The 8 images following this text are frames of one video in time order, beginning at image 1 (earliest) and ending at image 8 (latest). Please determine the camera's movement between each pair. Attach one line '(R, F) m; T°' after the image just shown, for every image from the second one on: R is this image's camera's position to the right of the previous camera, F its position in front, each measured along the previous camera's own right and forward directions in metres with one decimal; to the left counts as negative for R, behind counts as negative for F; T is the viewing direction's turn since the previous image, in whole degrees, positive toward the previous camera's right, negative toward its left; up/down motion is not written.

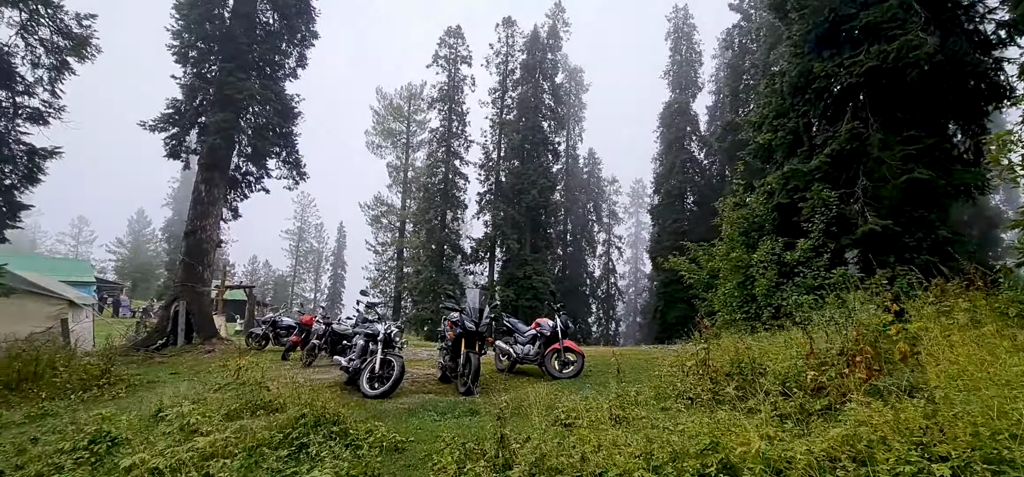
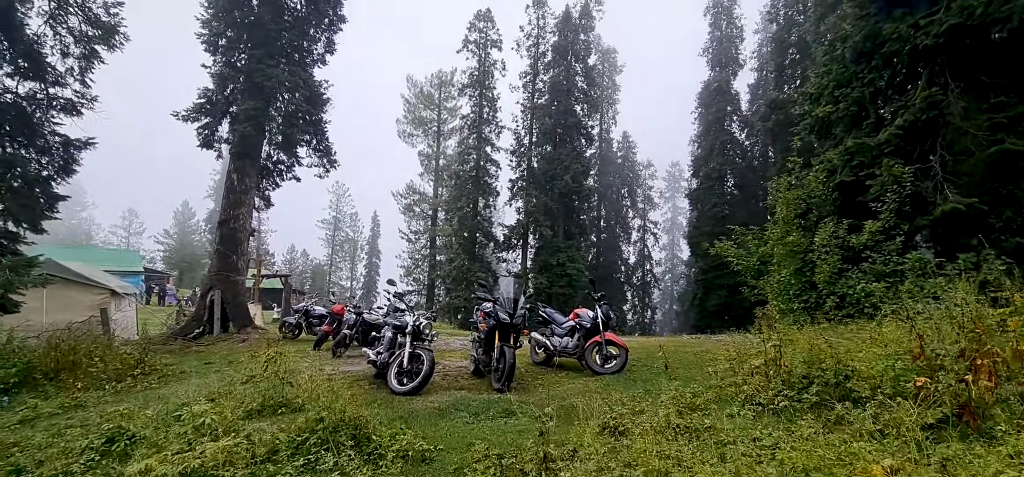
(-0.1, +0.5) m; -4°
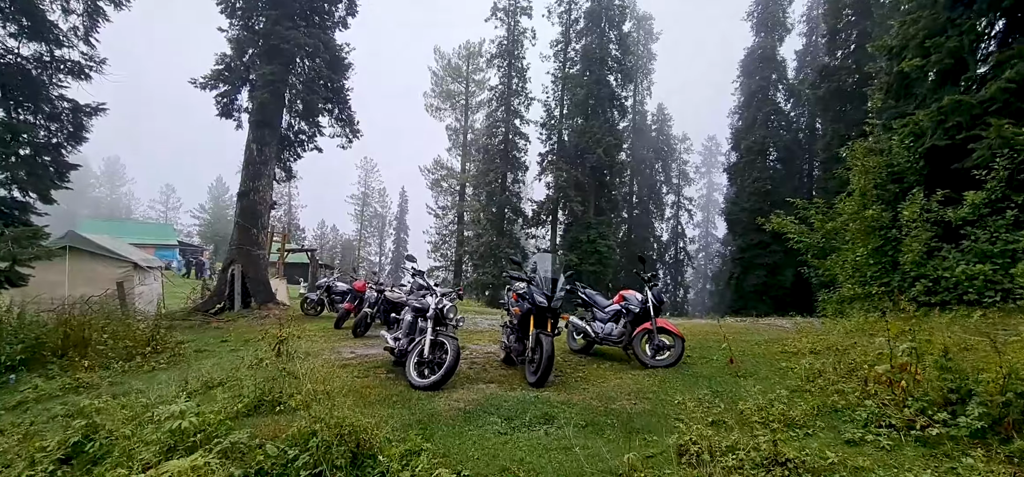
(-0.1, +0.8) m; -3°
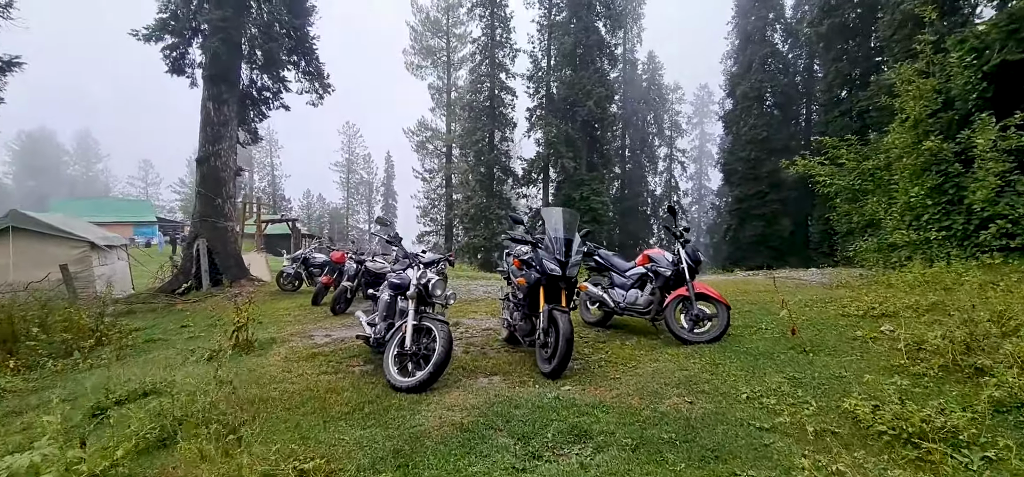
(-0.1, +1.1) m; +1°
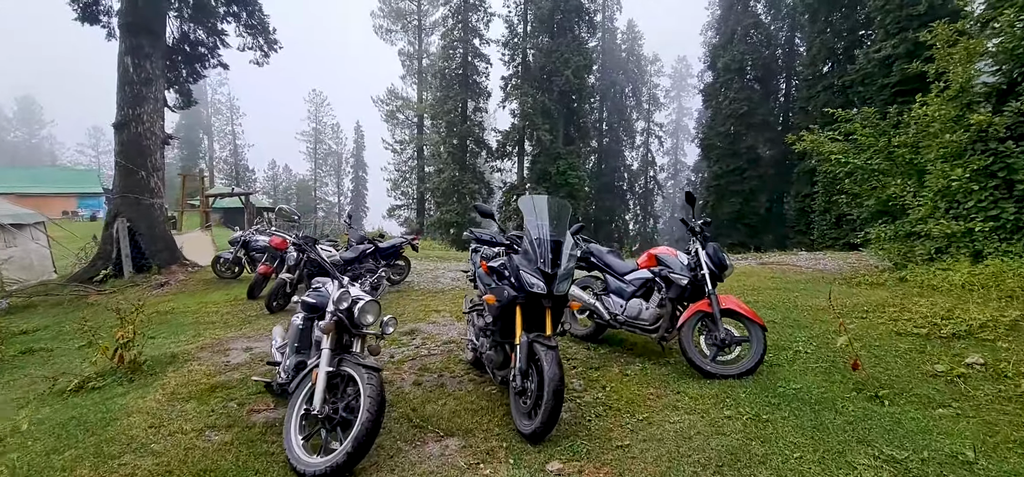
(+0.1, +1.1) m; +3°
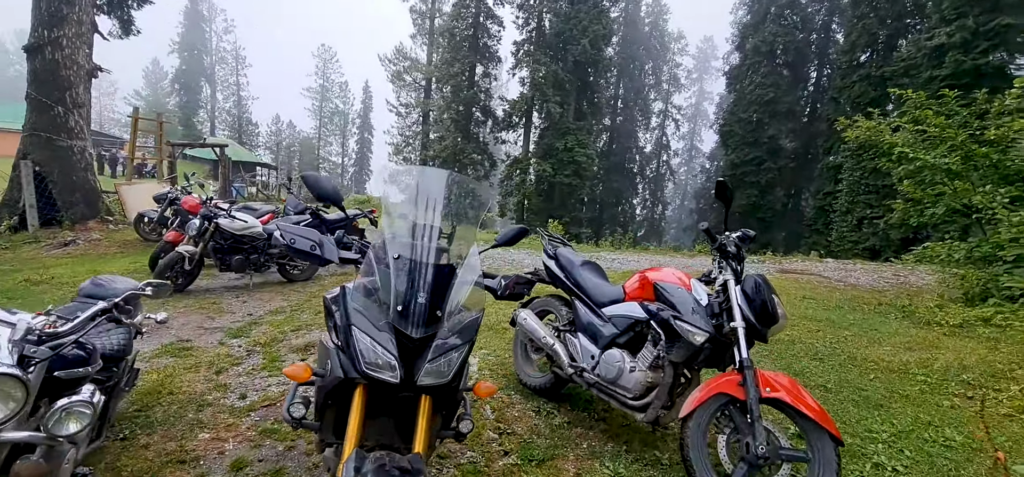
(+0.4, +1.4) m; -1°
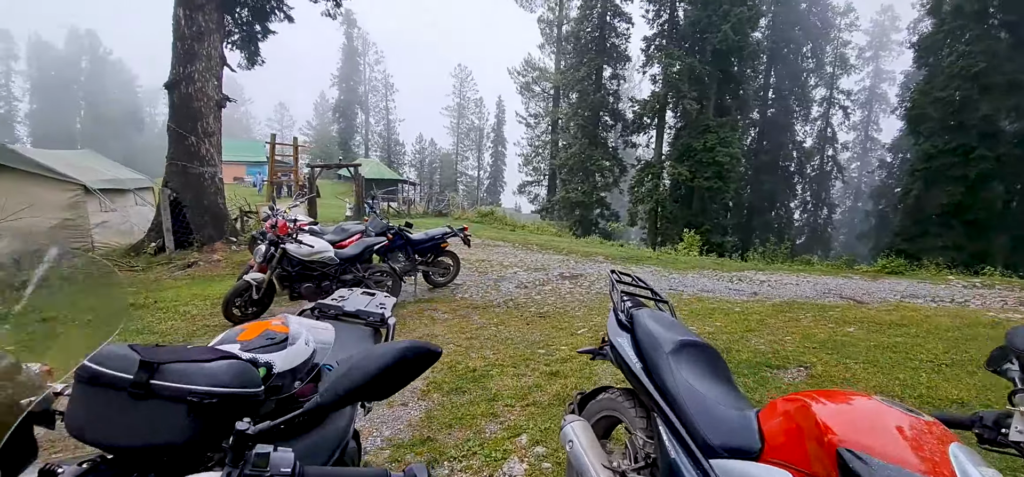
(+0.3, +1.2) m; -16°
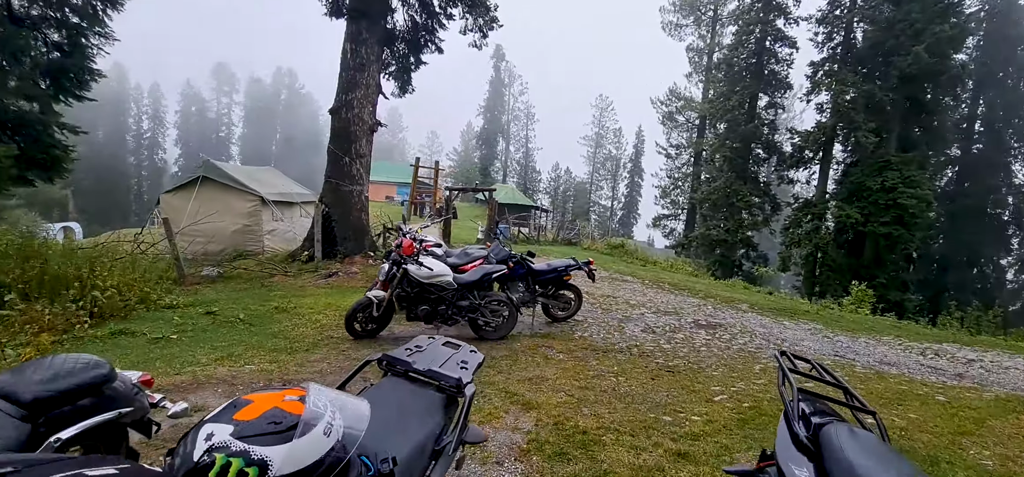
(0.0, +0.4) m; -15°
